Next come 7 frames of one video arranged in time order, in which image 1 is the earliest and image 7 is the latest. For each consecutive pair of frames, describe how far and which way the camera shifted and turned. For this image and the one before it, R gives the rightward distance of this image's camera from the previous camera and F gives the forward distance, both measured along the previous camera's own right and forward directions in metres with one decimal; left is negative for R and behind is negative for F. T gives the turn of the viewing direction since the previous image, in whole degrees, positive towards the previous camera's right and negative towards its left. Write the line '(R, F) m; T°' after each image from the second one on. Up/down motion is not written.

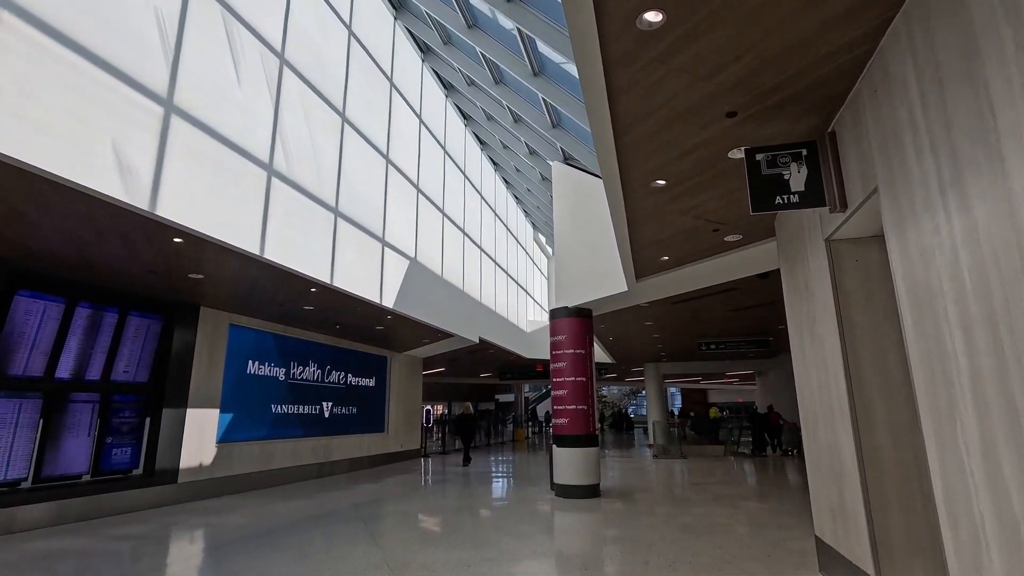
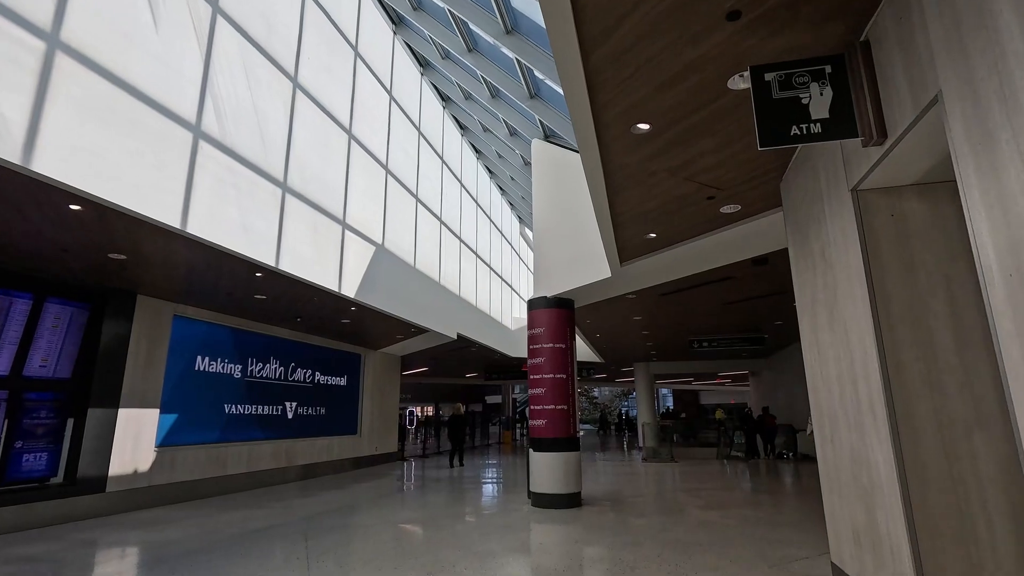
(+0.3, +0.8) m; +1°
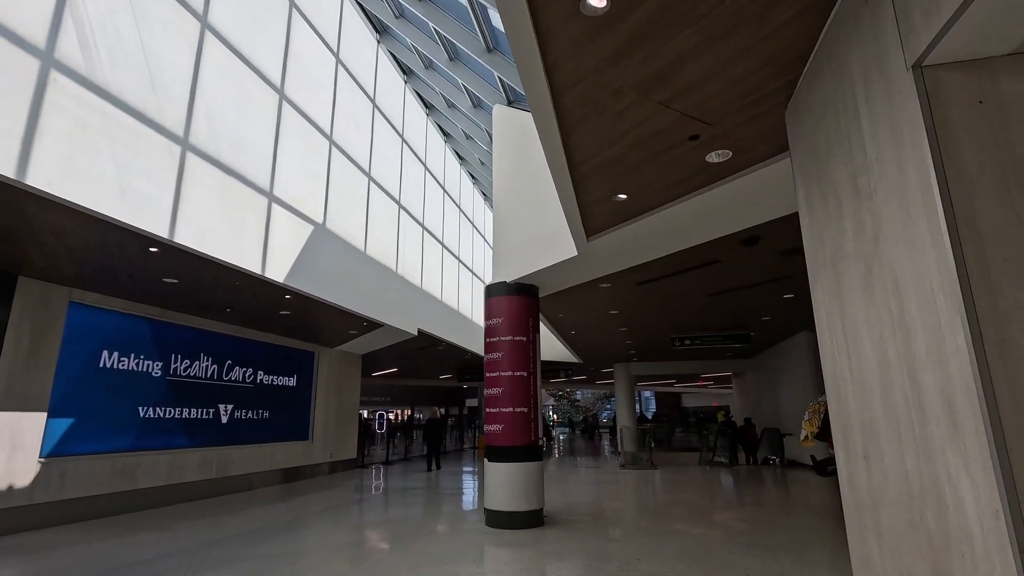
(+0.4, +1.1) m; +2°
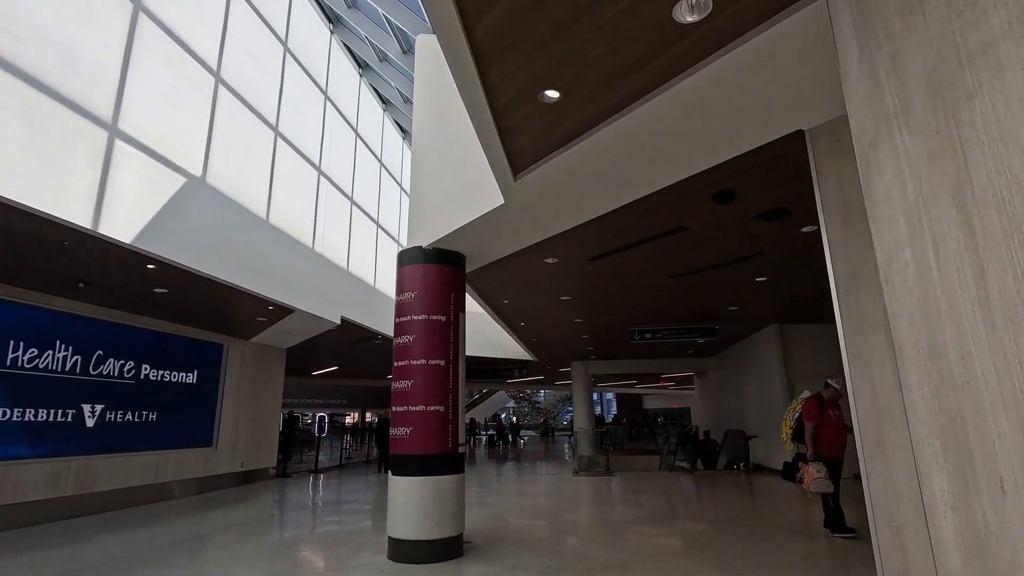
(+0.5, +1.4) m; +4°
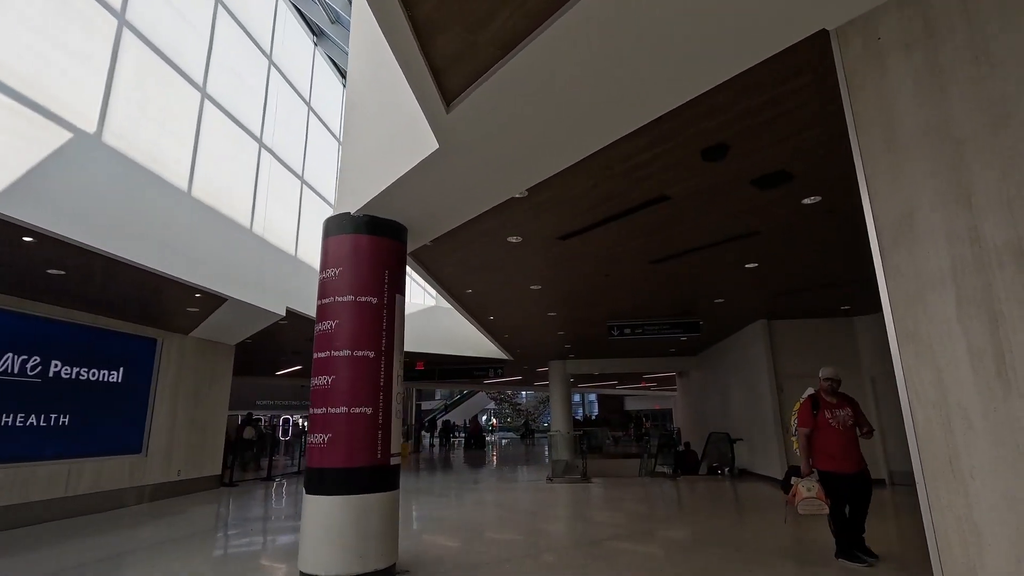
(+0.3, +1.0) m; +2°
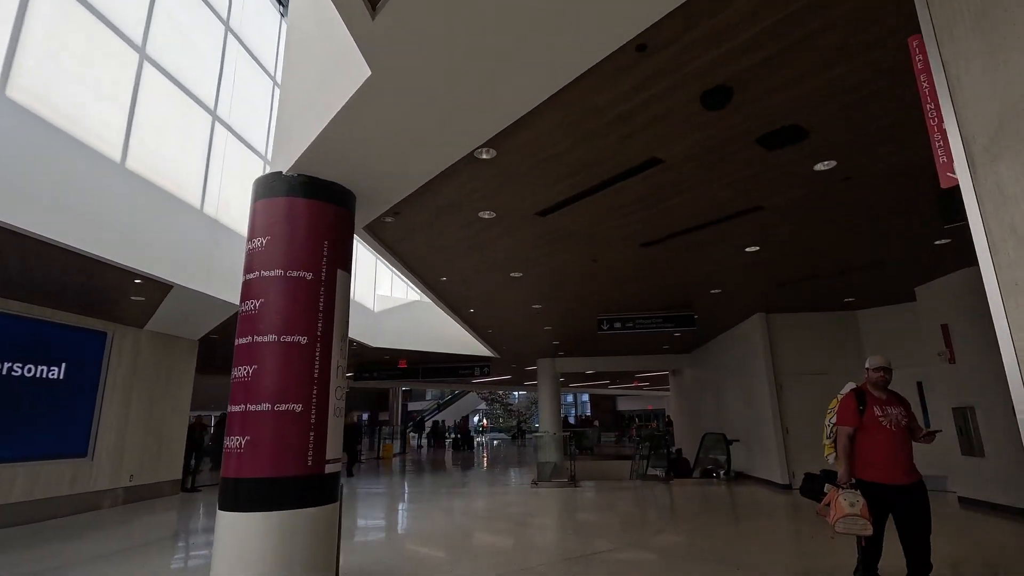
(+0.2, +0.7) m; +1°
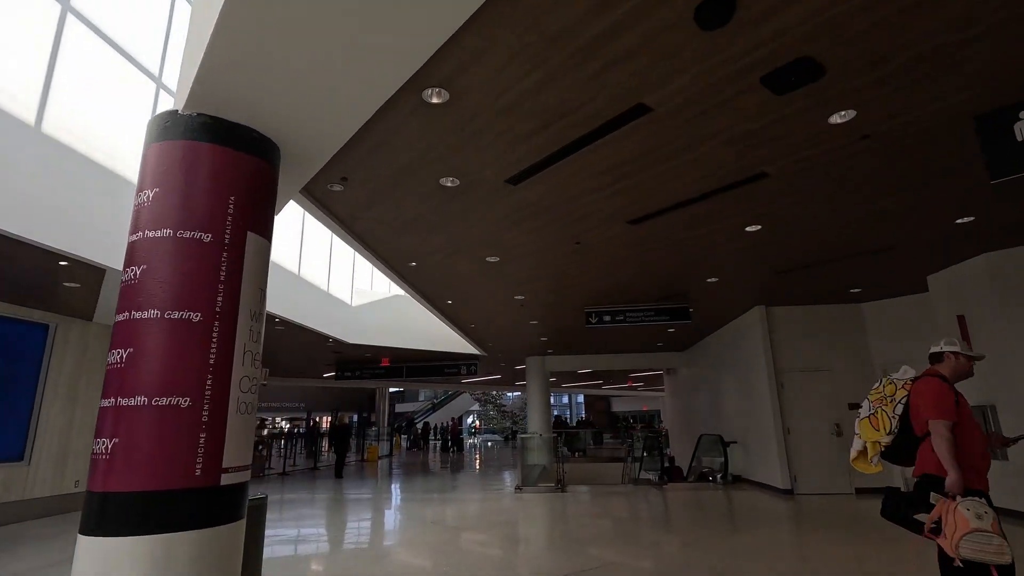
(+0.3, +0.7) m; 0°
